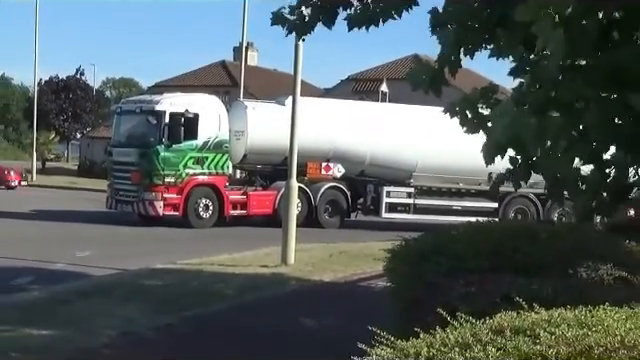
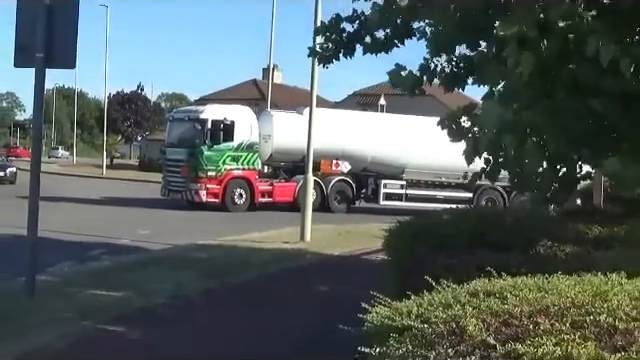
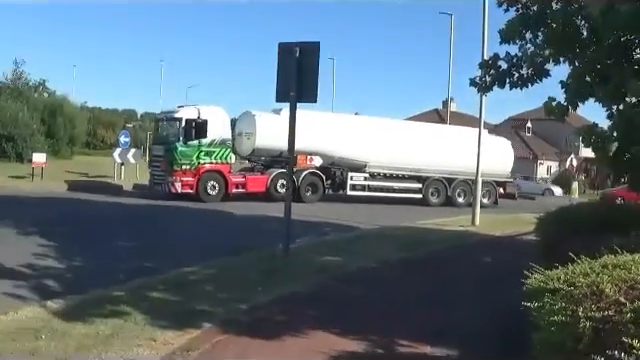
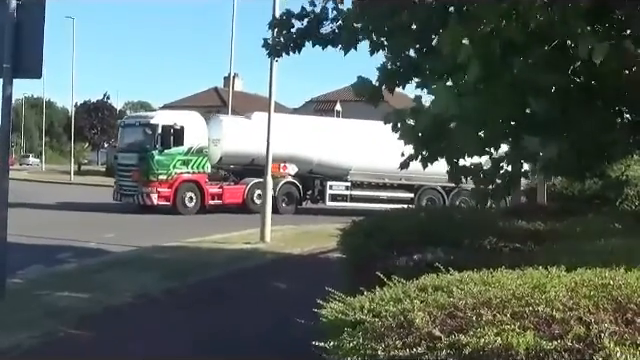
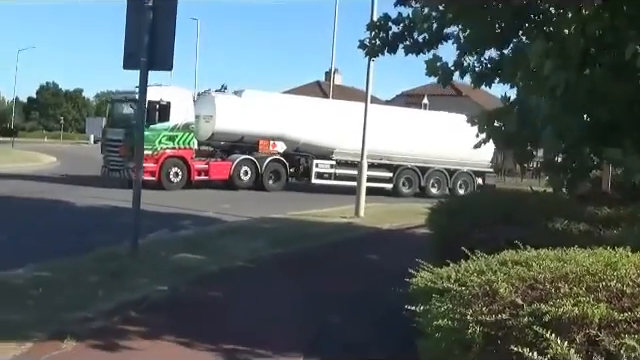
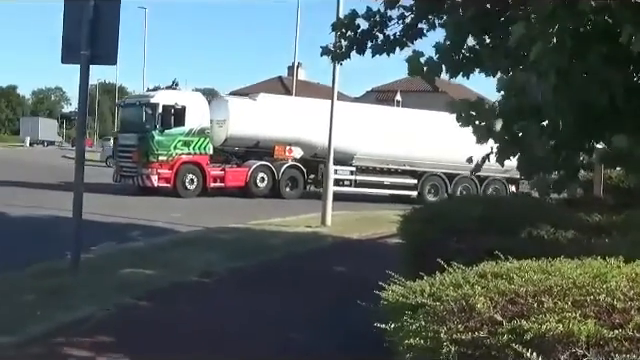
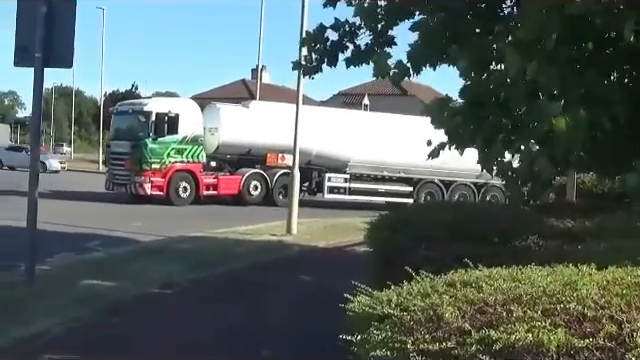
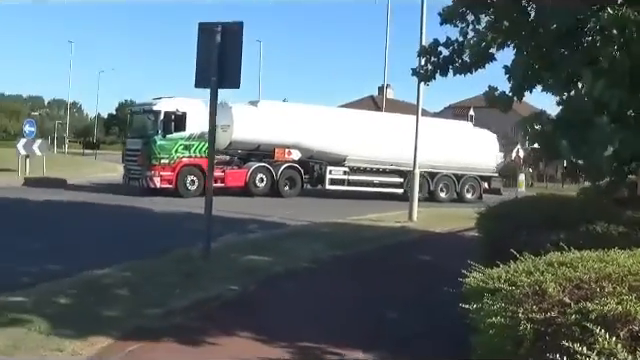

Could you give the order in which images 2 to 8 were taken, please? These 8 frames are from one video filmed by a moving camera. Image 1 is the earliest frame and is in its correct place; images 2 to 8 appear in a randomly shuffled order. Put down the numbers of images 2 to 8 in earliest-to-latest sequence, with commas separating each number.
2, 4, 7, 6, 5, 8, 3
